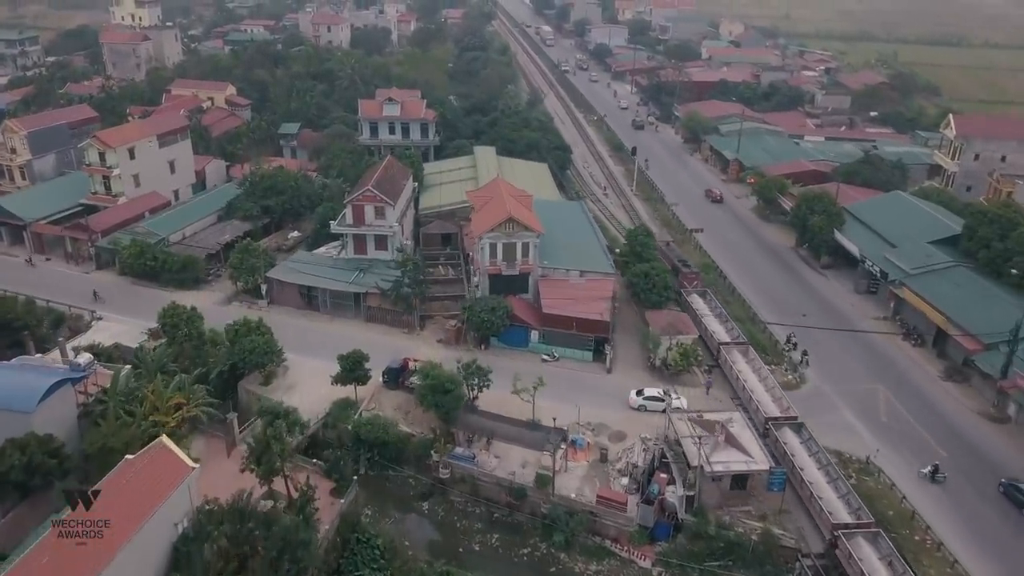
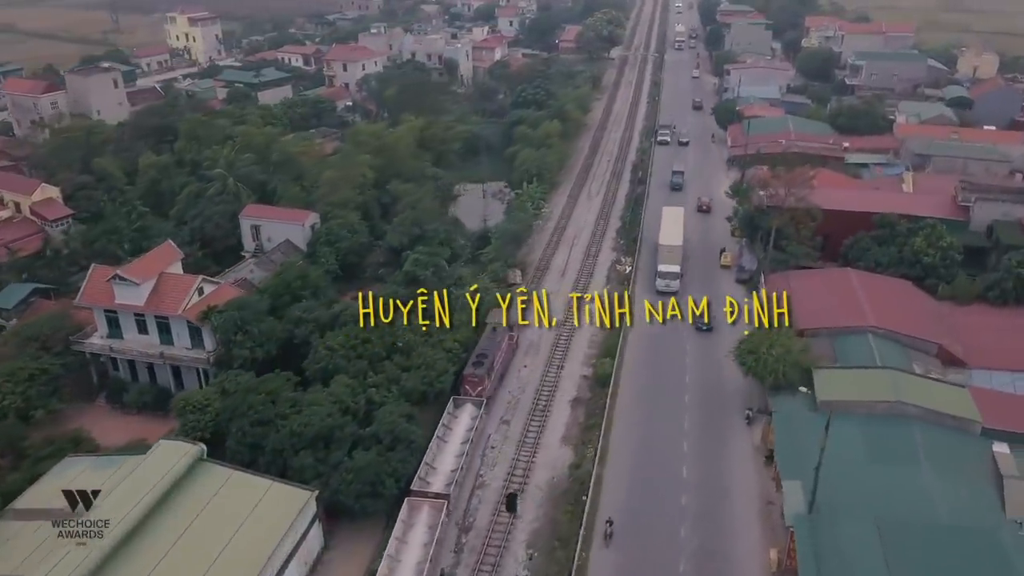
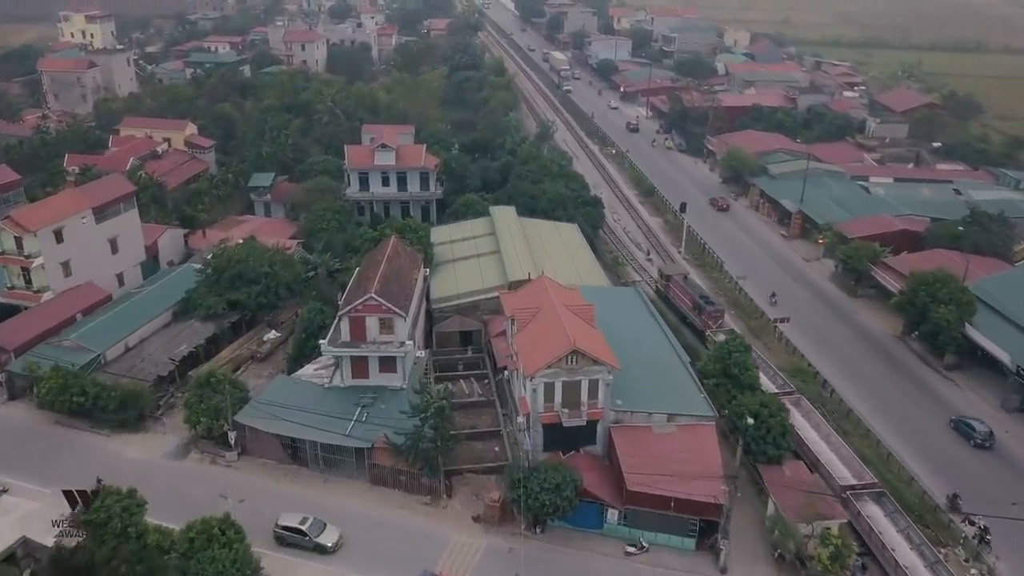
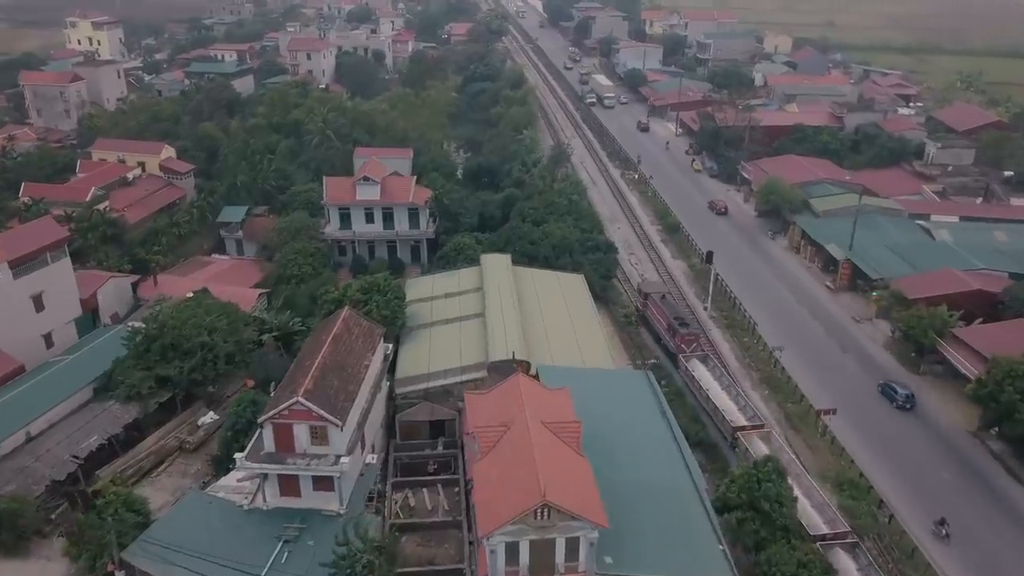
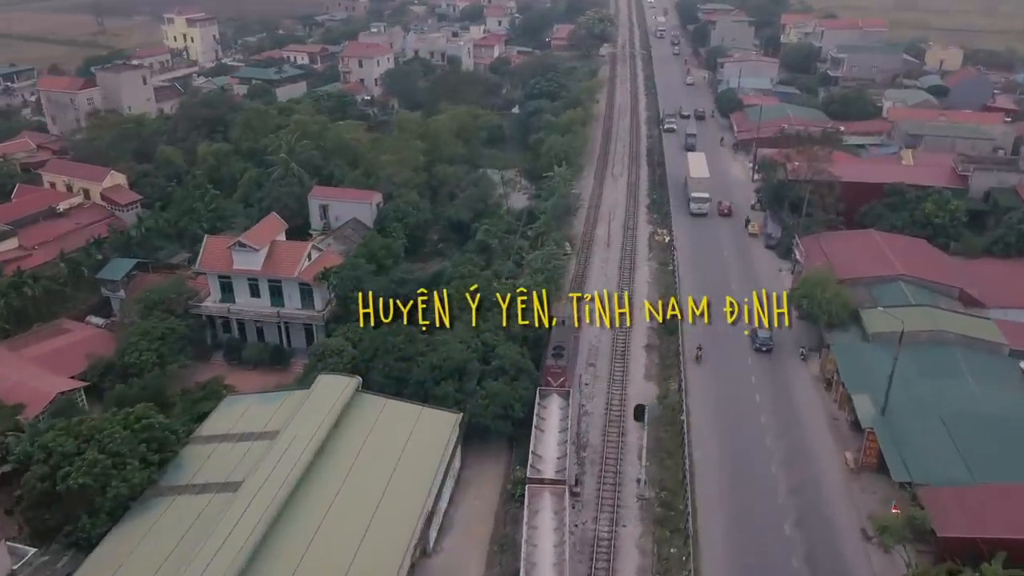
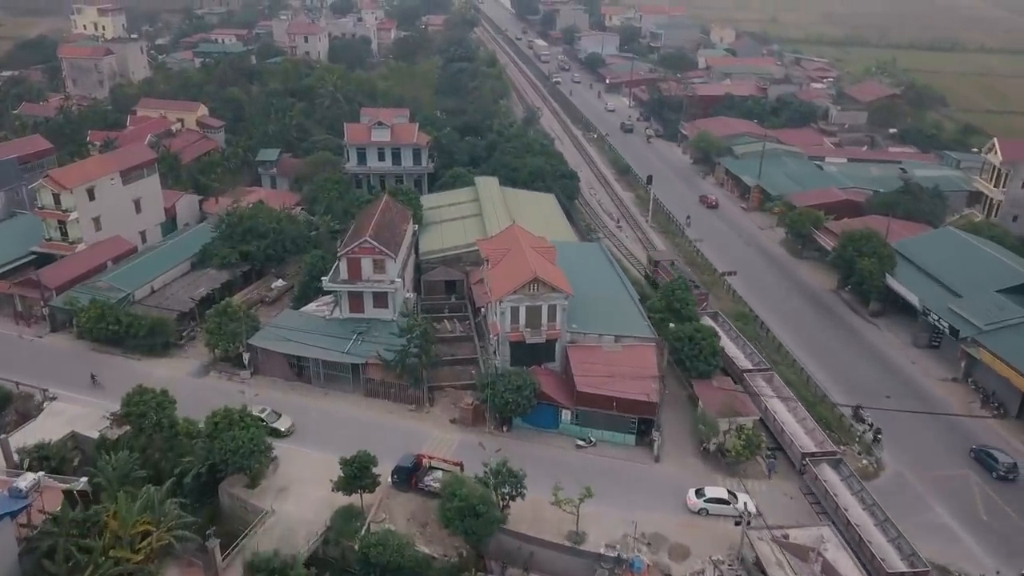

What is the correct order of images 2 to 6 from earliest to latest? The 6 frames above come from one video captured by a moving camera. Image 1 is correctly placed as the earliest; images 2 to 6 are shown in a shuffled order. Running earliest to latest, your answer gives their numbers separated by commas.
6, 3, 4, 5, 2
